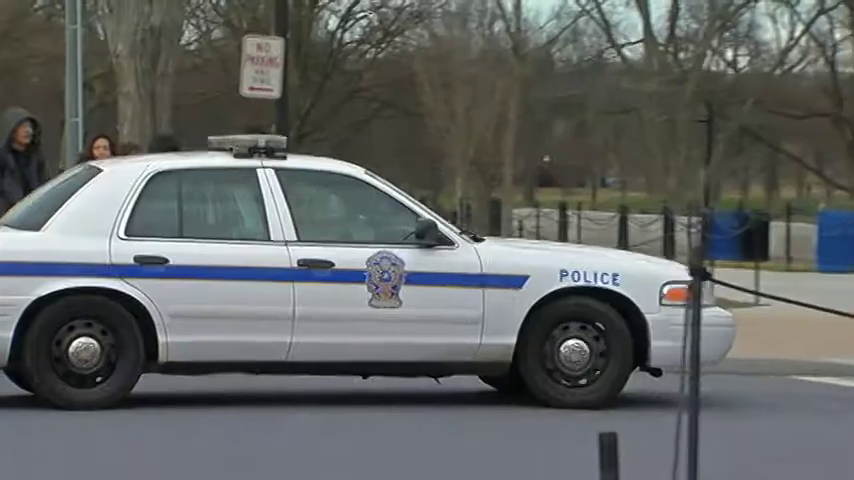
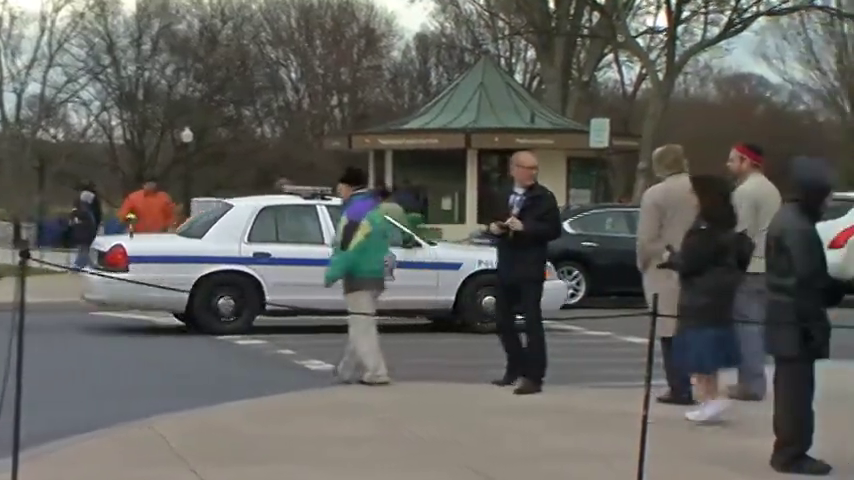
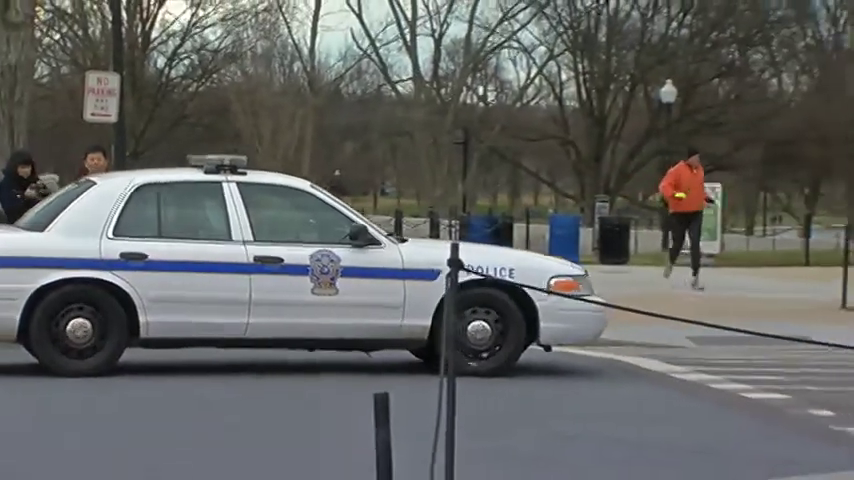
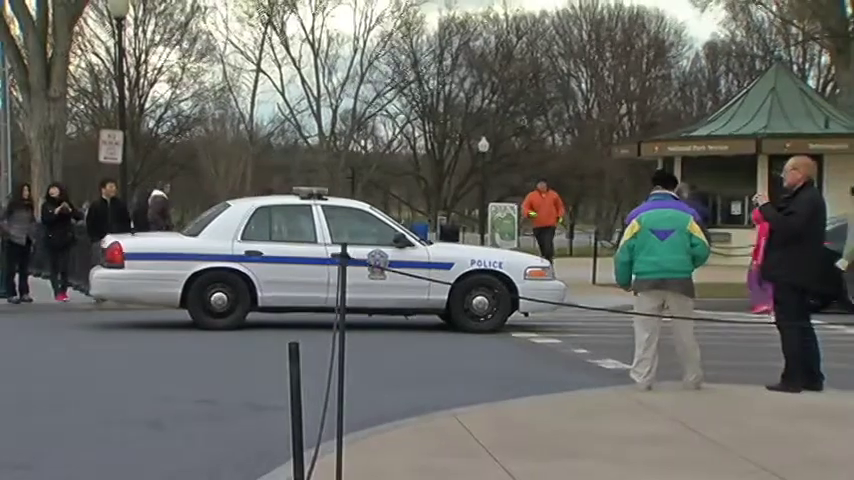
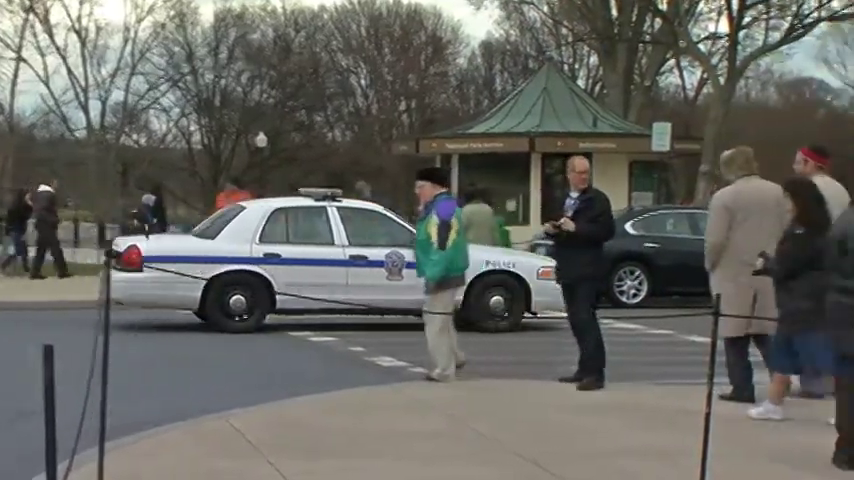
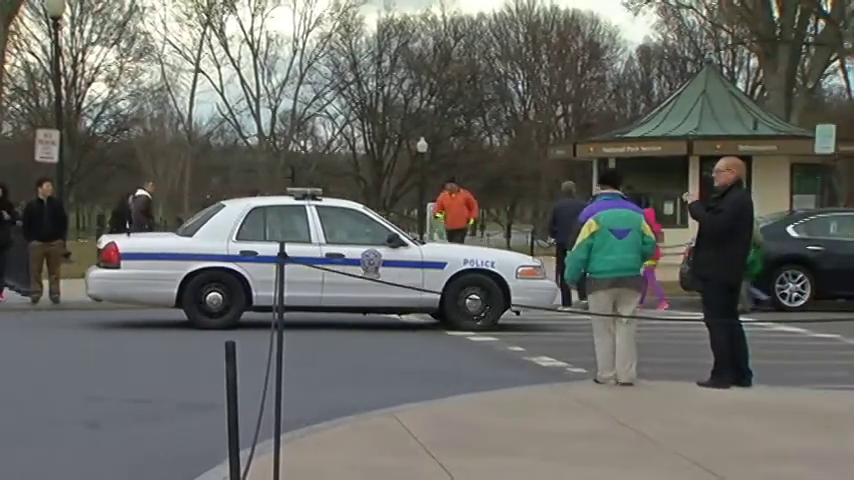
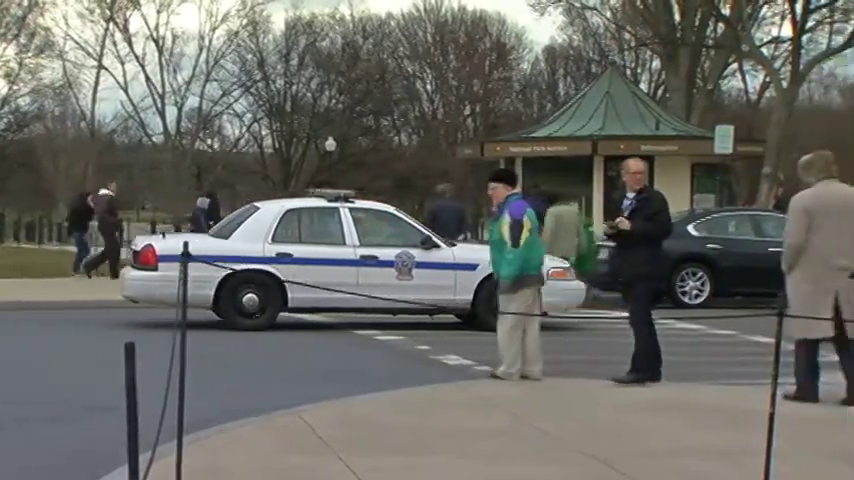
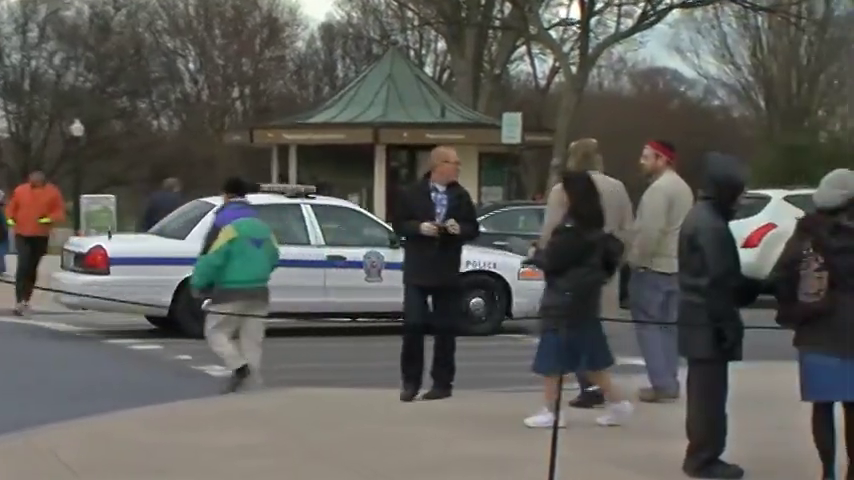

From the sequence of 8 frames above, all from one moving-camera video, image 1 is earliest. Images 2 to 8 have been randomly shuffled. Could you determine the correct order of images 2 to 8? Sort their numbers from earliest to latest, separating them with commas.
3, 4, 6, 7, 5, 2, 8
